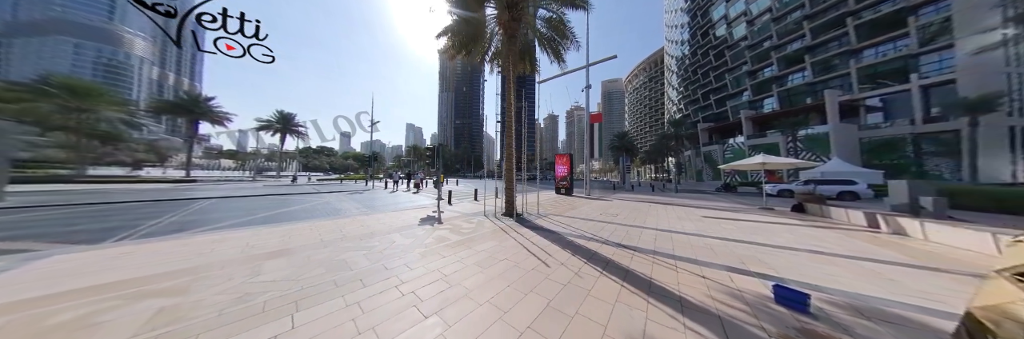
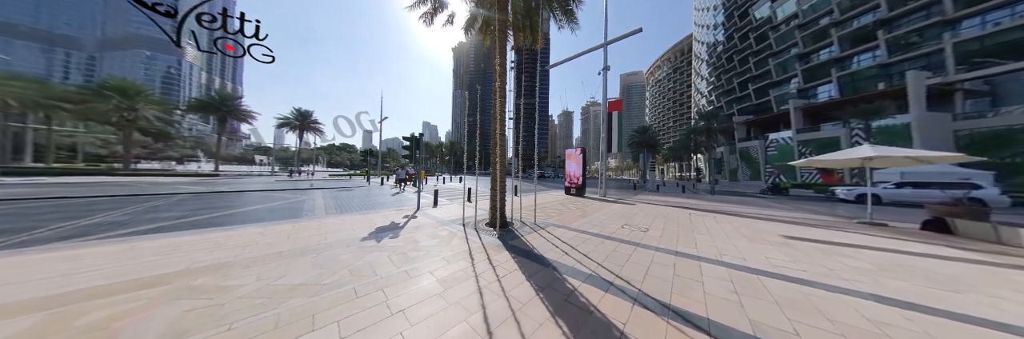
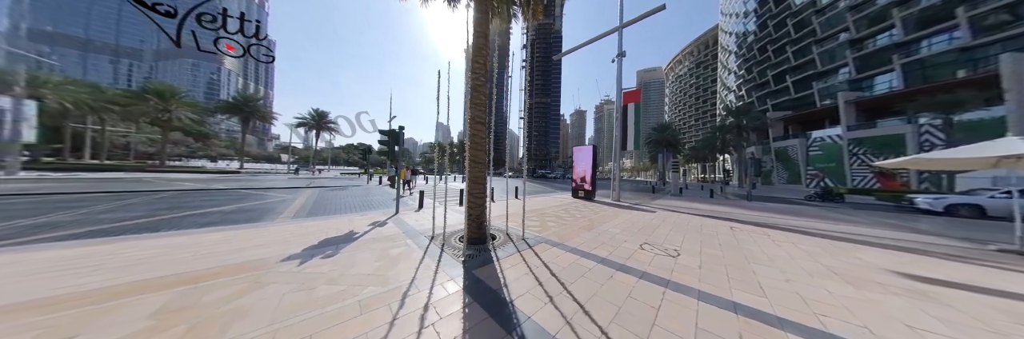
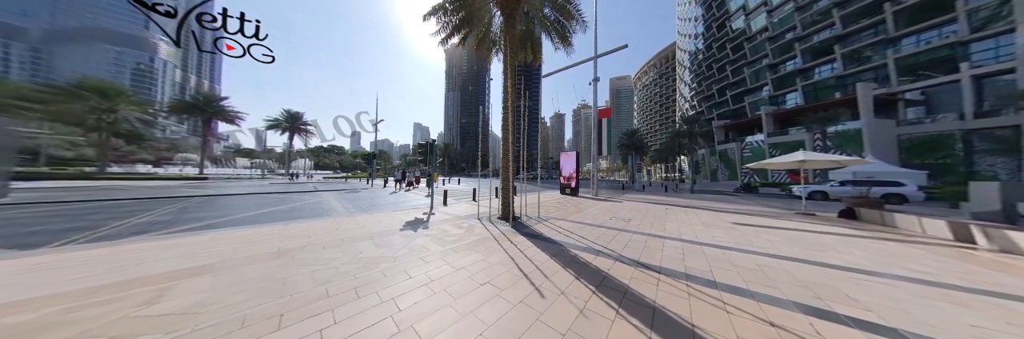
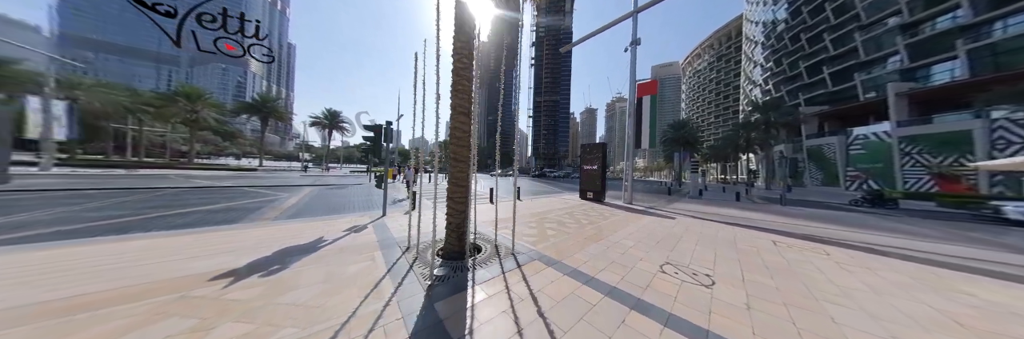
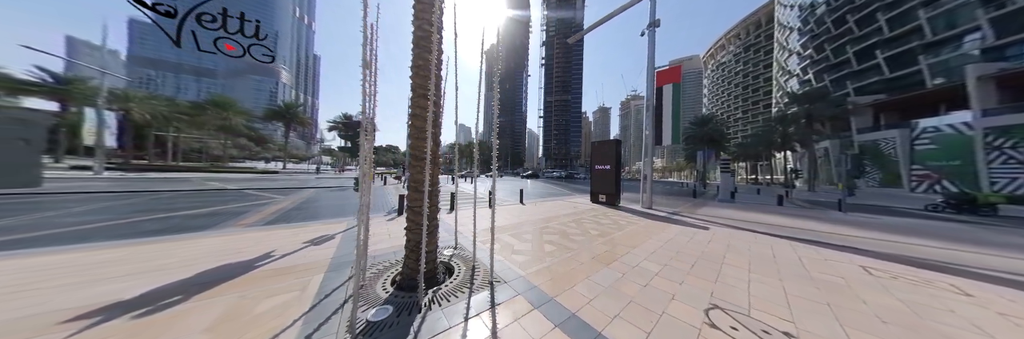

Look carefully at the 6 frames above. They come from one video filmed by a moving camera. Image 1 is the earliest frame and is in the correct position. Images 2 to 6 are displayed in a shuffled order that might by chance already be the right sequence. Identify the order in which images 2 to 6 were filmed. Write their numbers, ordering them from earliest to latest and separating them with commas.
4, 2, 3, 5, 6
